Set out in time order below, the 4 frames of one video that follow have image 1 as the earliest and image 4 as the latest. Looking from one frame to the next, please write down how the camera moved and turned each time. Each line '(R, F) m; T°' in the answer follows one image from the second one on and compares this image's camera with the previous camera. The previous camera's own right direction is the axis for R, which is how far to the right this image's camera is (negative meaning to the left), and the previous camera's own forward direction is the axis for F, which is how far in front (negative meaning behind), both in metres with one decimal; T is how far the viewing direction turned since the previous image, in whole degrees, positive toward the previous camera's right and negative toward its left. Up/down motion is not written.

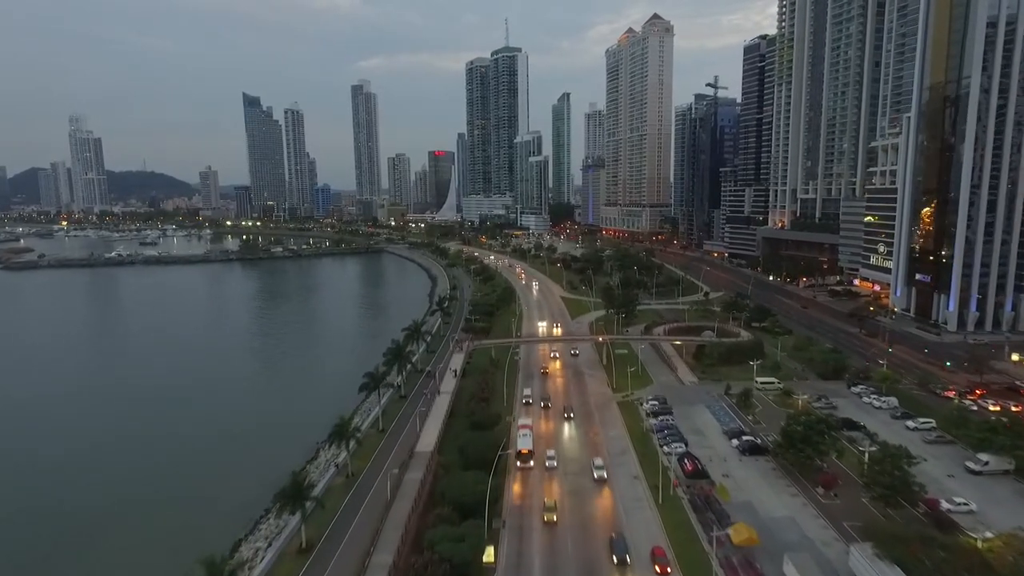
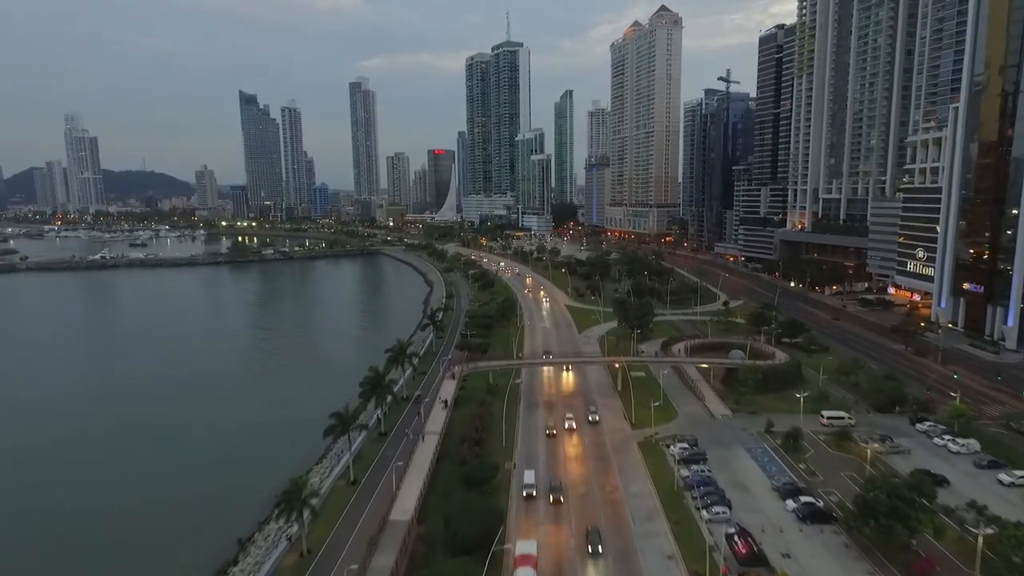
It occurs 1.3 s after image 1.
(+0.1, +7.4) m; 0°
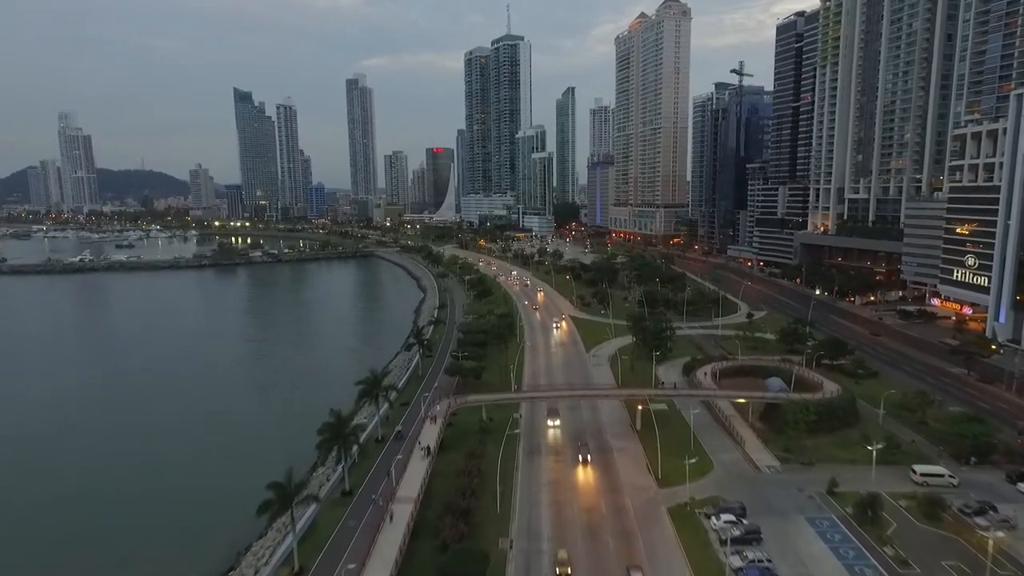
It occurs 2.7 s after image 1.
(+0.2, +8.0) m; 0°
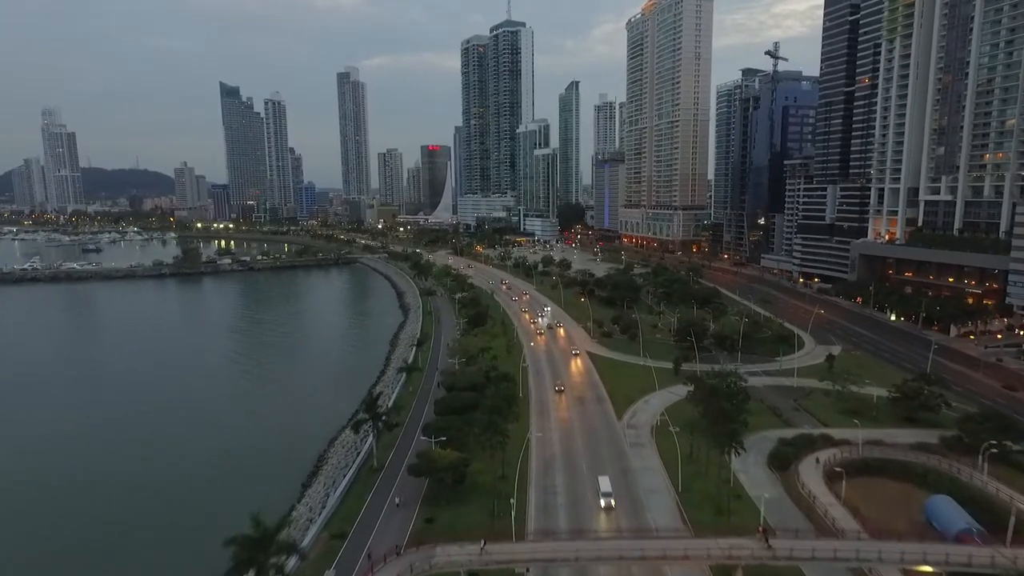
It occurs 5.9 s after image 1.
(0.0, +17.3) m; 0°
